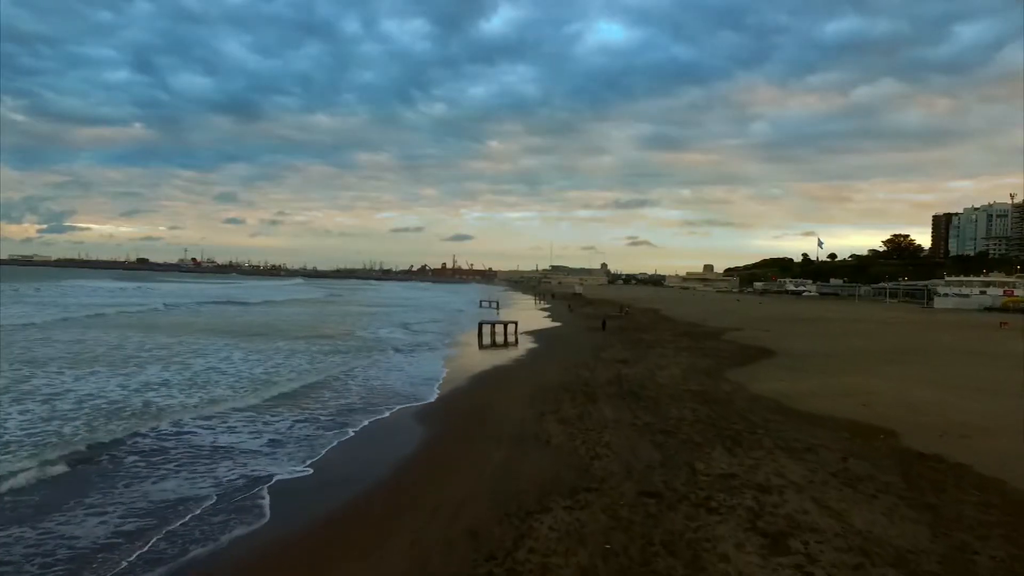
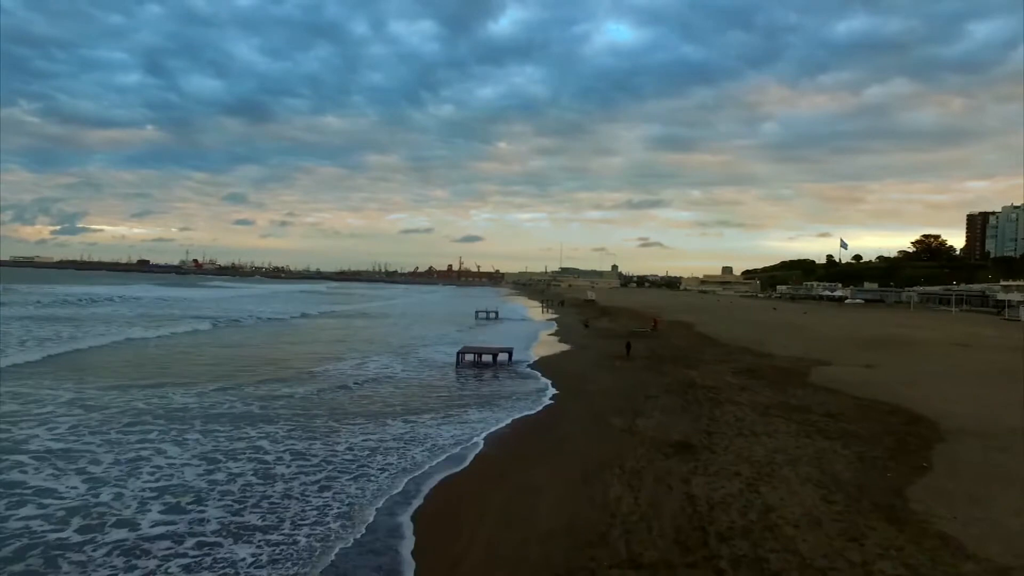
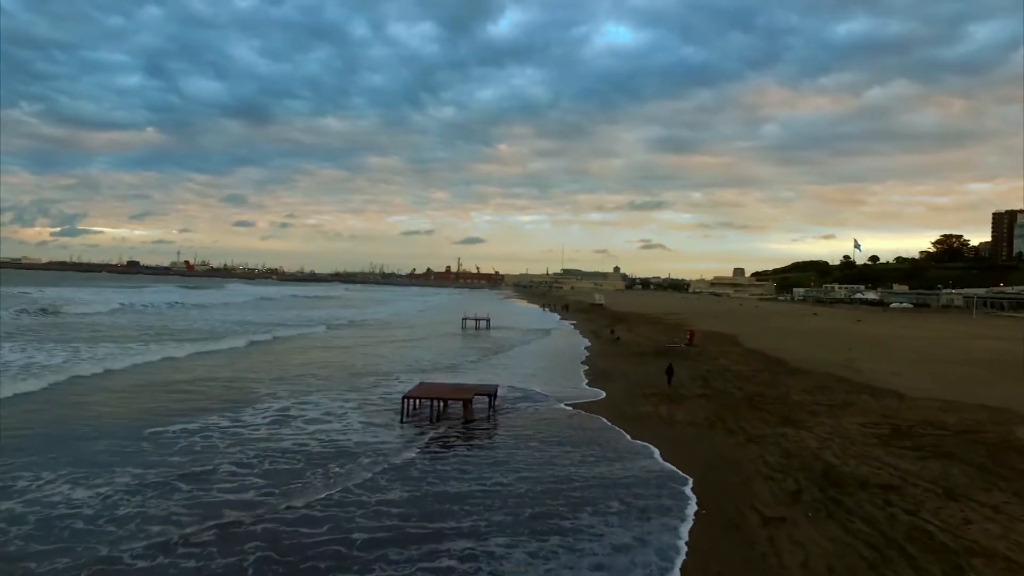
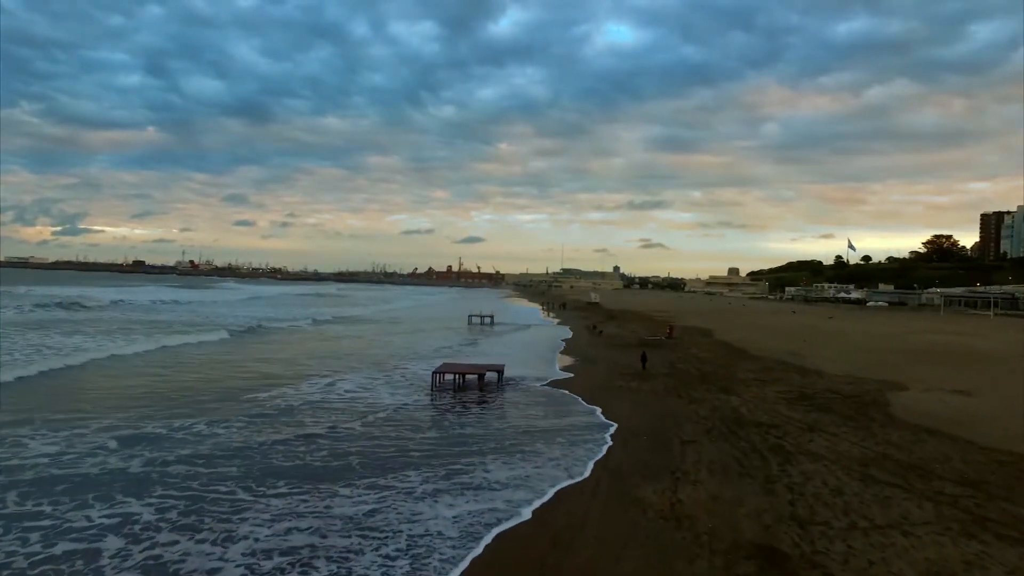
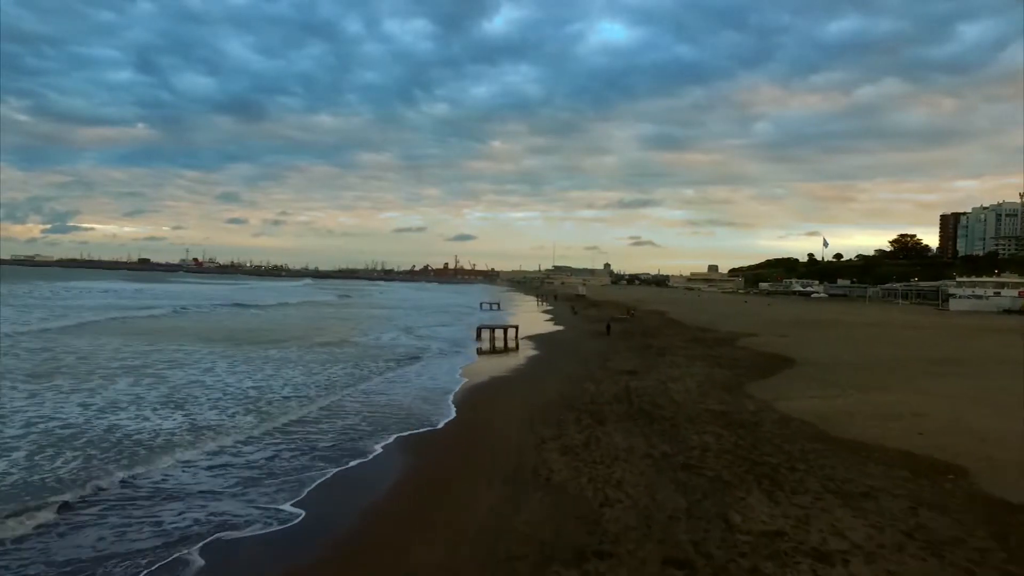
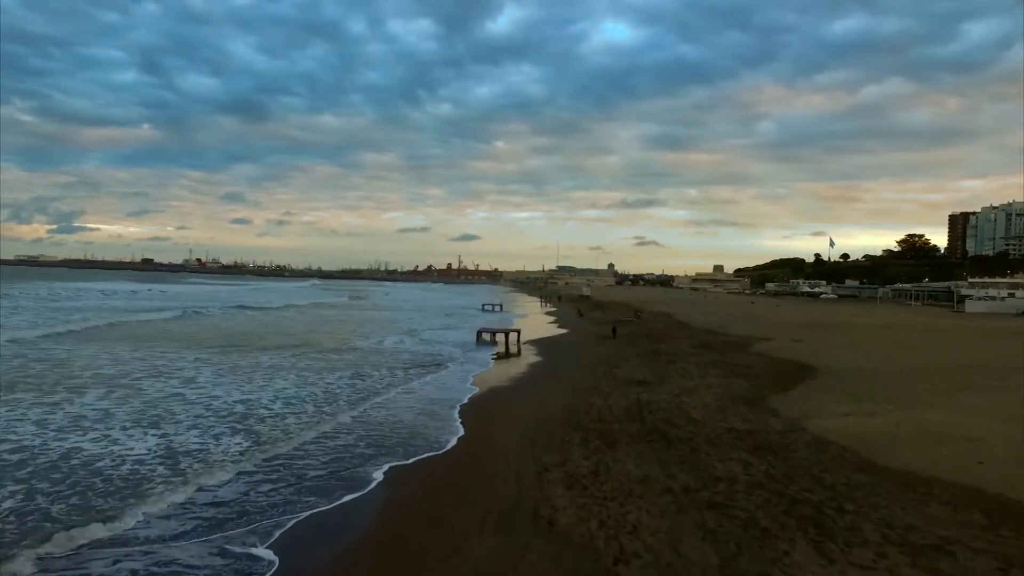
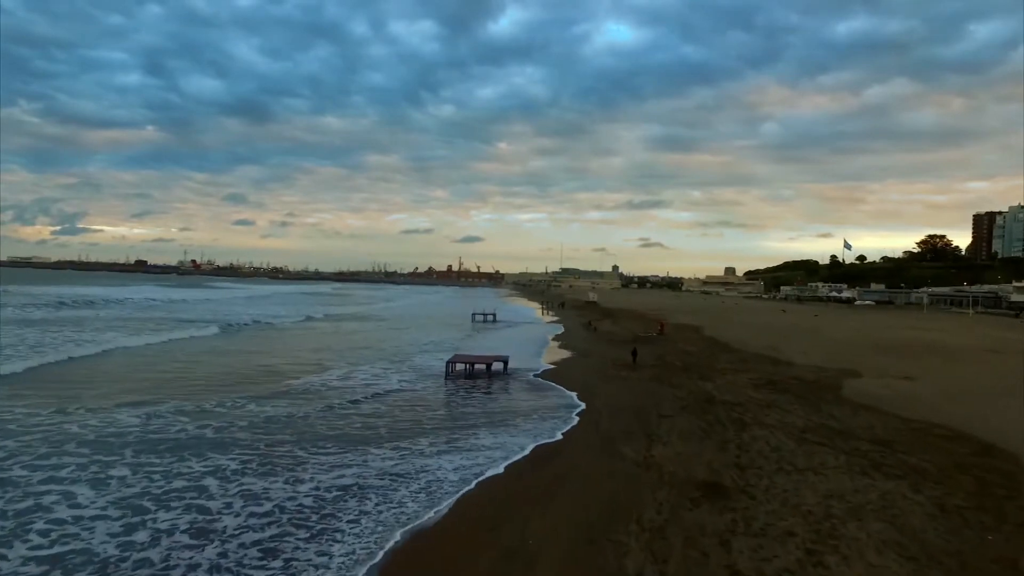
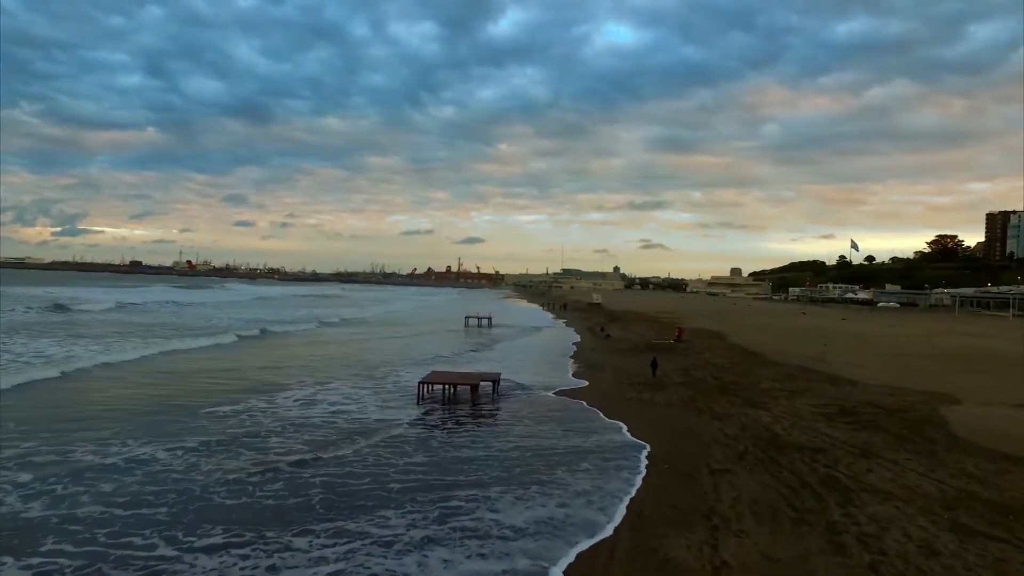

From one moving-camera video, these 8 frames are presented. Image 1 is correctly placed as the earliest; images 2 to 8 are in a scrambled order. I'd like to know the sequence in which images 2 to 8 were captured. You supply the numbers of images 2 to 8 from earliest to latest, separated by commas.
5, 6, 2, 7, 4, 8, 3
